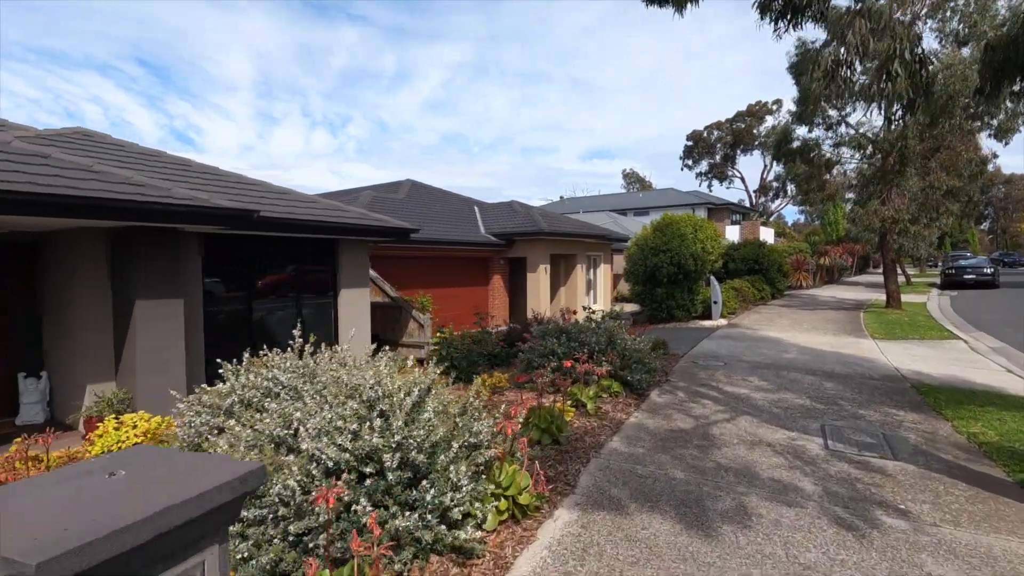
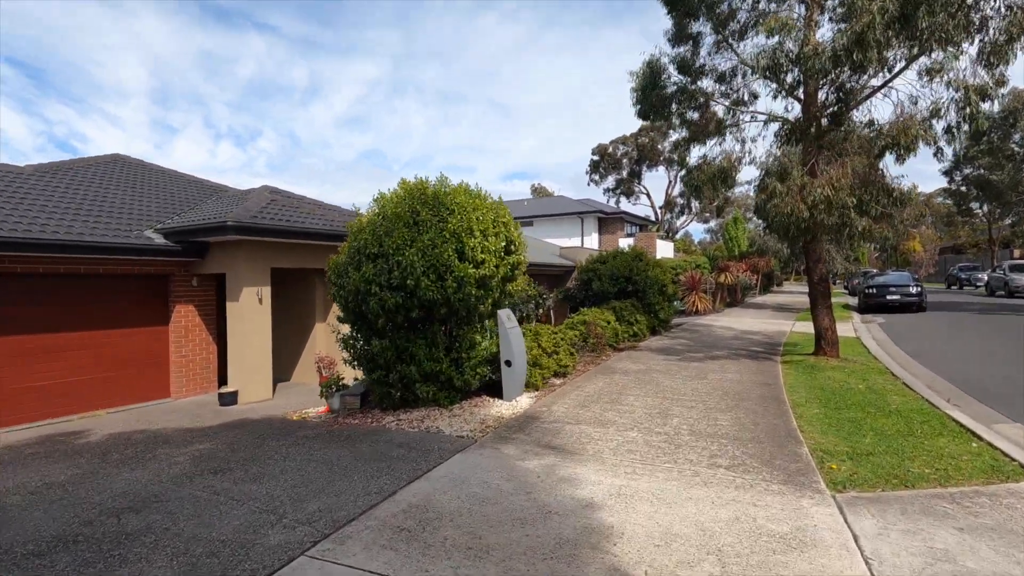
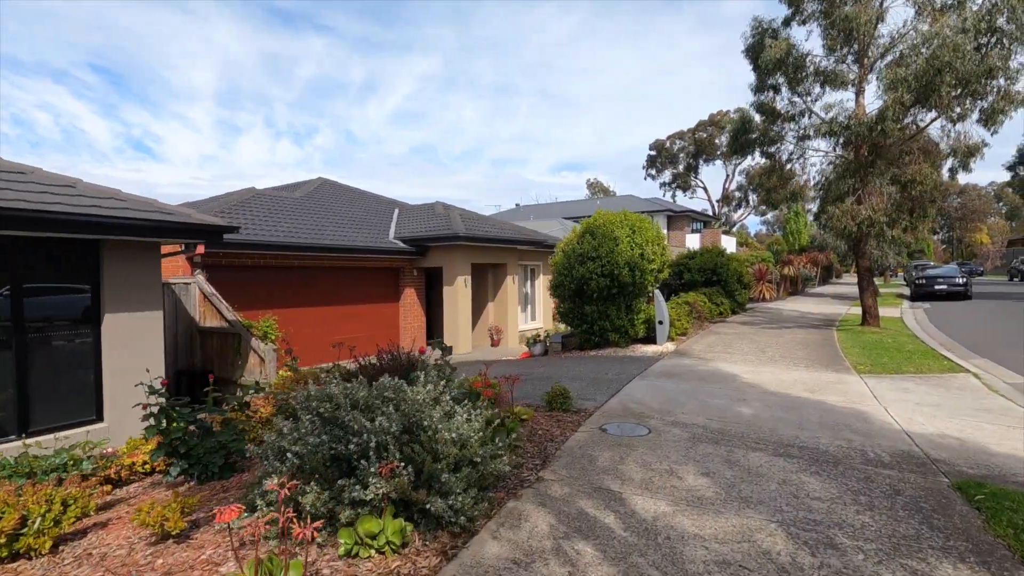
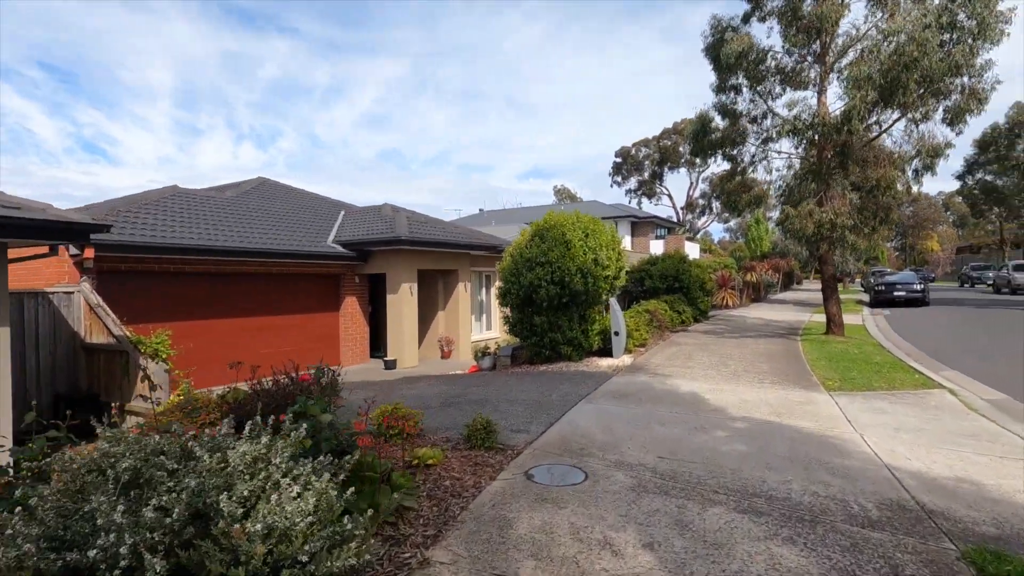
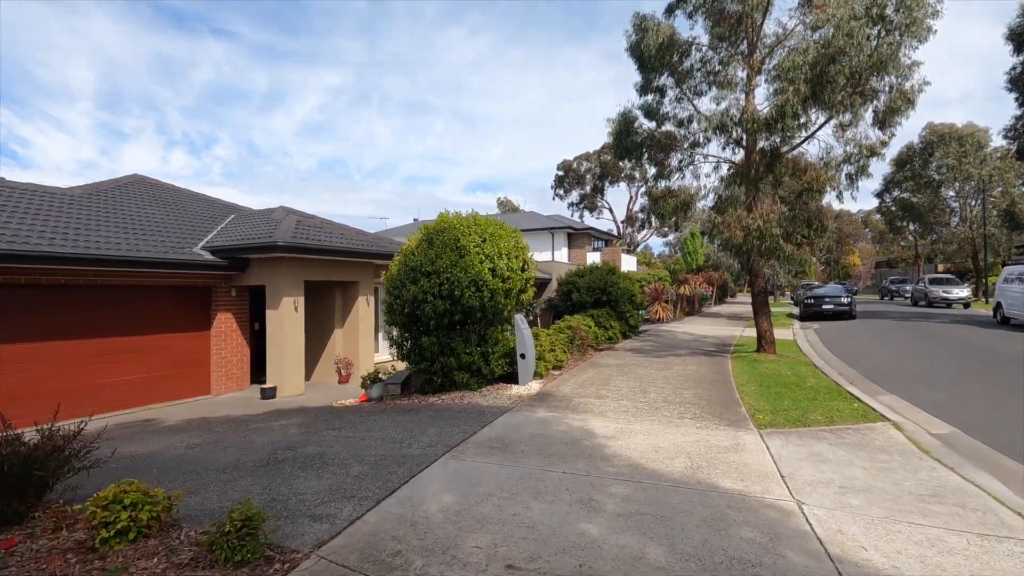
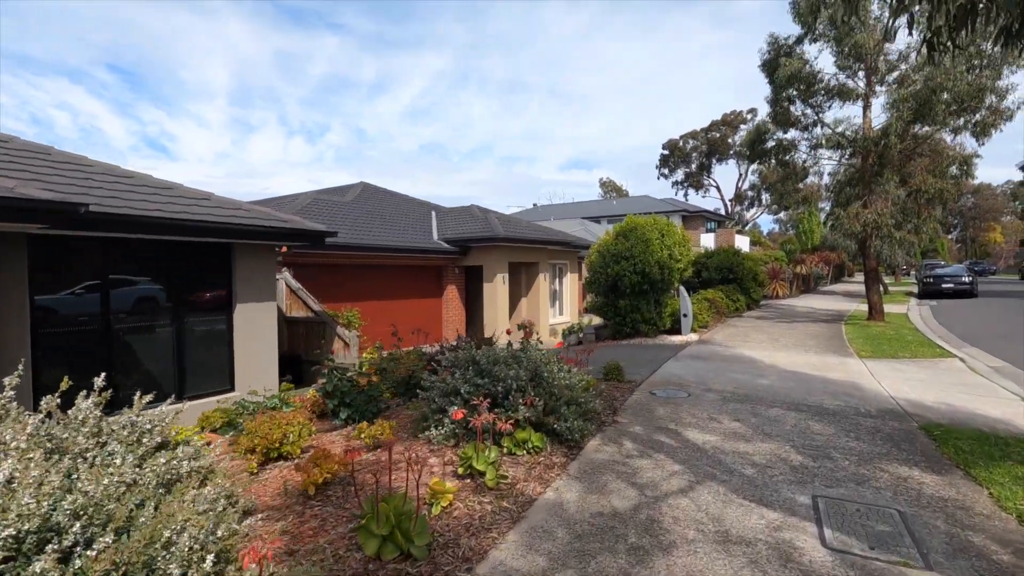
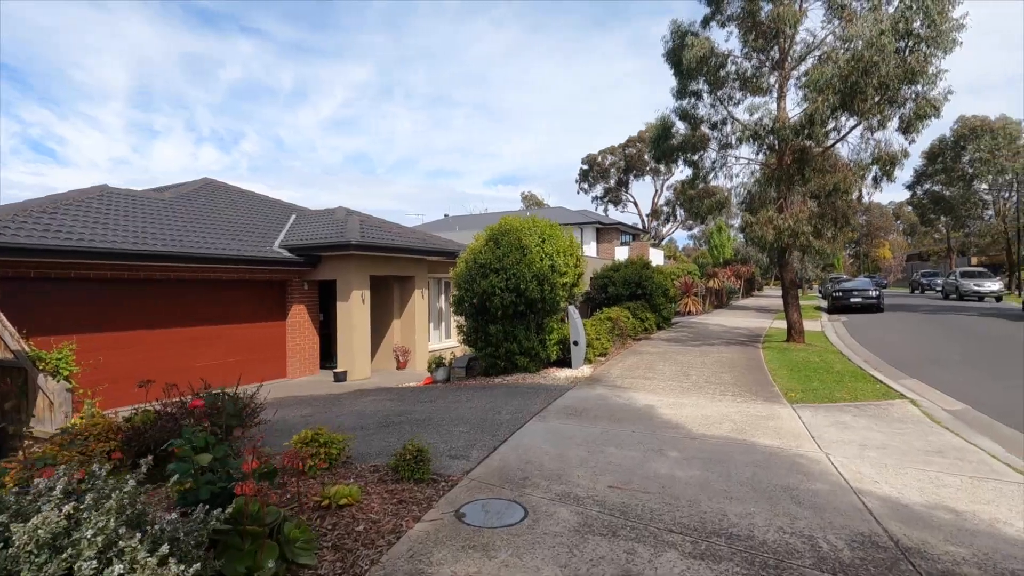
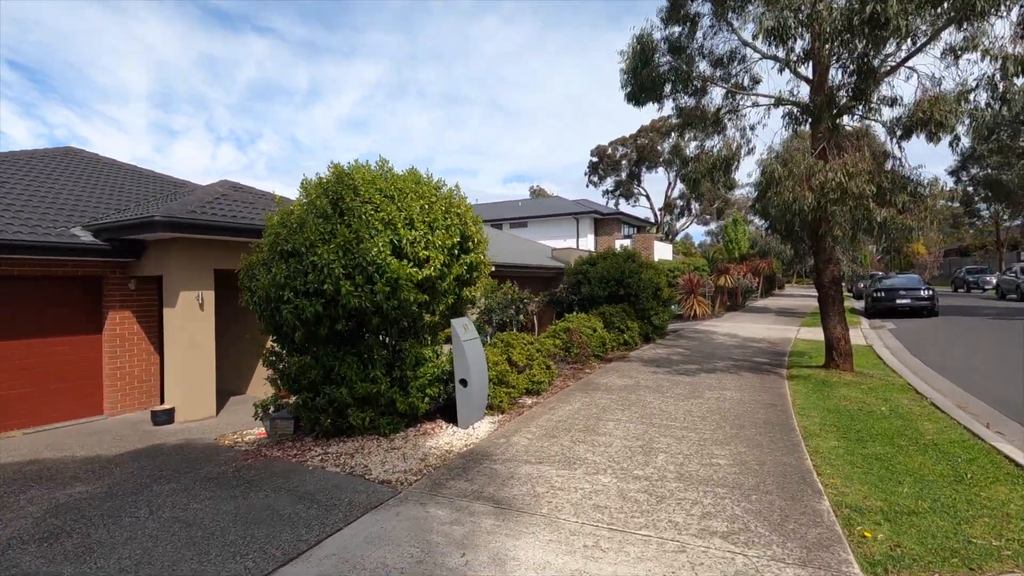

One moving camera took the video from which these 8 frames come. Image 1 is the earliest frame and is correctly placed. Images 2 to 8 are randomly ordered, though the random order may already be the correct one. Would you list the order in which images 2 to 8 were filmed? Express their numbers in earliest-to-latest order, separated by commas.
6, 3, 4, 7, 5, 2, 8
